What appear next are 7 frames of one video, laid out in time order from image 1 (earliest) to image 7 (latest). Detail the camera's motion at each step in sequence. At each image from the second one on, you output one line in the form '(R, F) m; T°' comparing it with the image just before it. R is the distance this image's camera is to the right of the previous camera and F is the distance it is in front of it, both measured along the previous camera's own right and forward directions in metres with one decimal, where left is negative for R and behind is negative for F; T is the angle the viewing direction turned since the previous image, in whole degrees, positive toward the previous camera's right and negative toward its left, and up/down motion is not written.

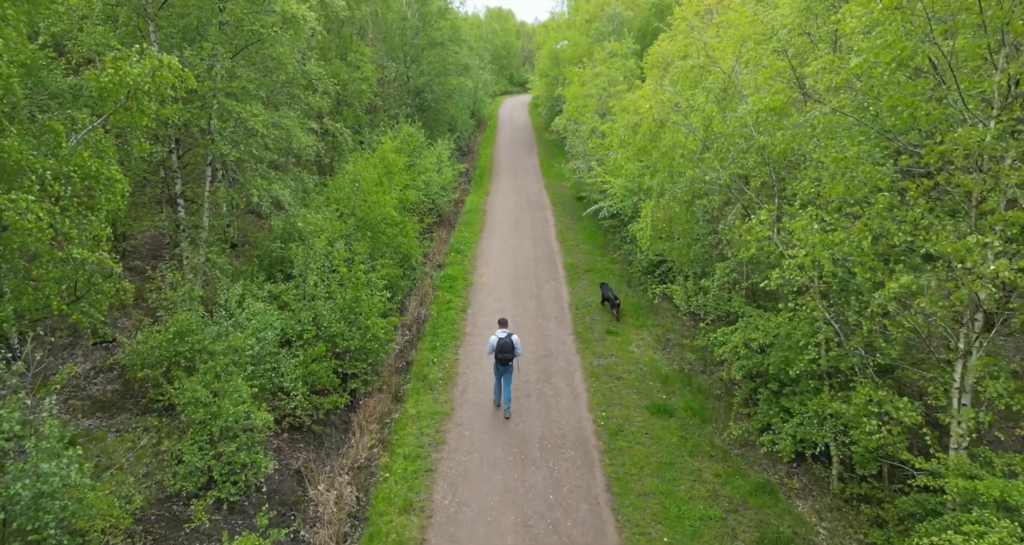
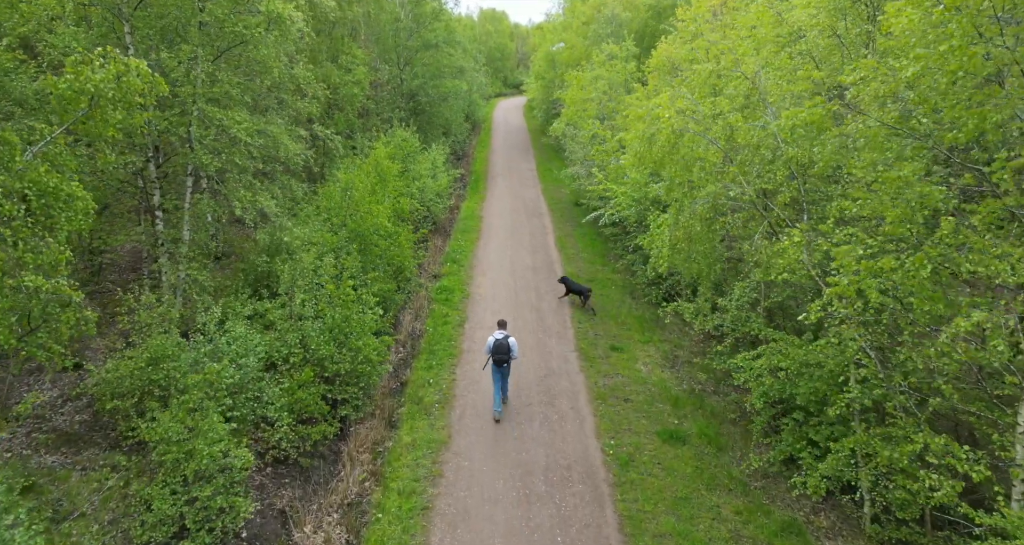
(-0.1, +1.0) m; 0°
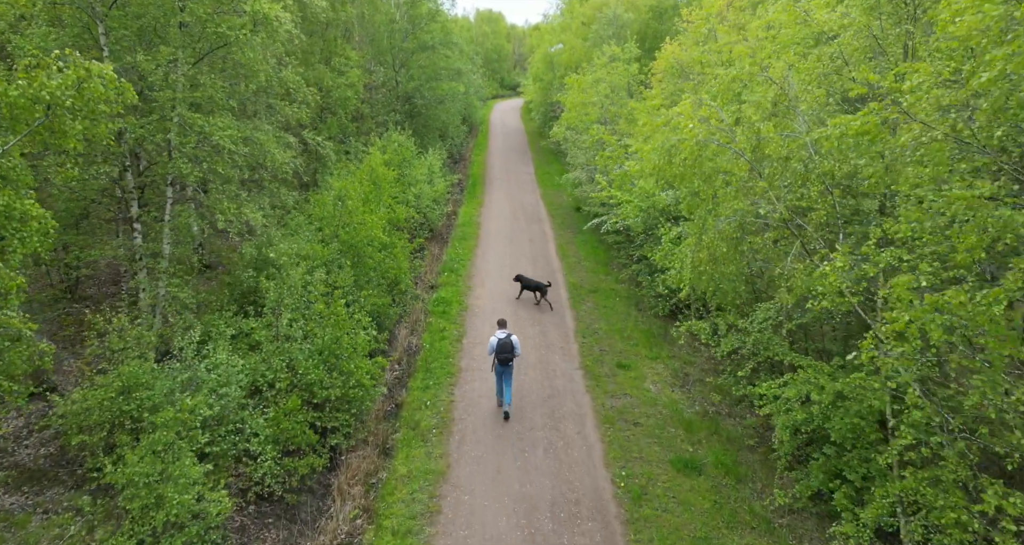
(-0.1, +1.0) m; 0°
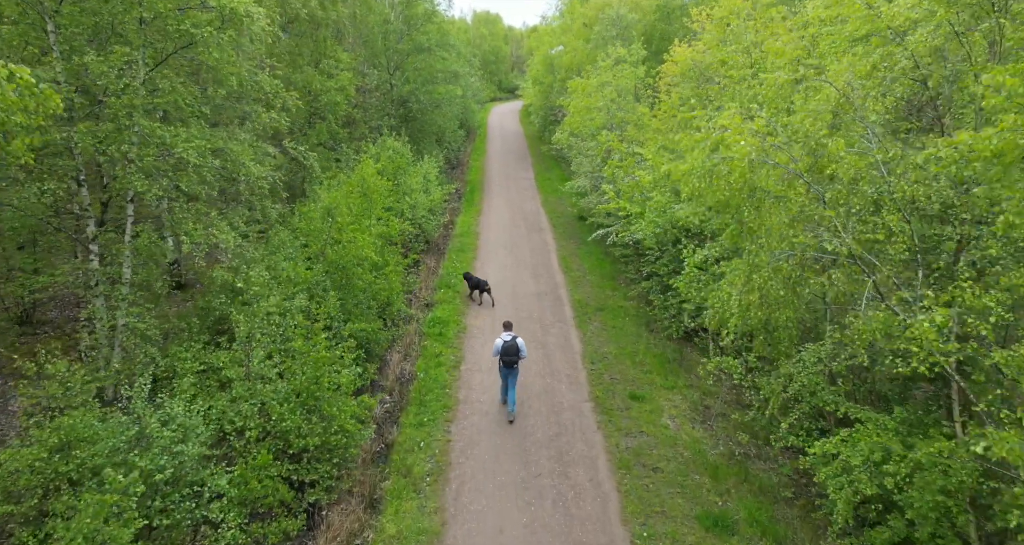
(-0.1, +1.7) m; 0°
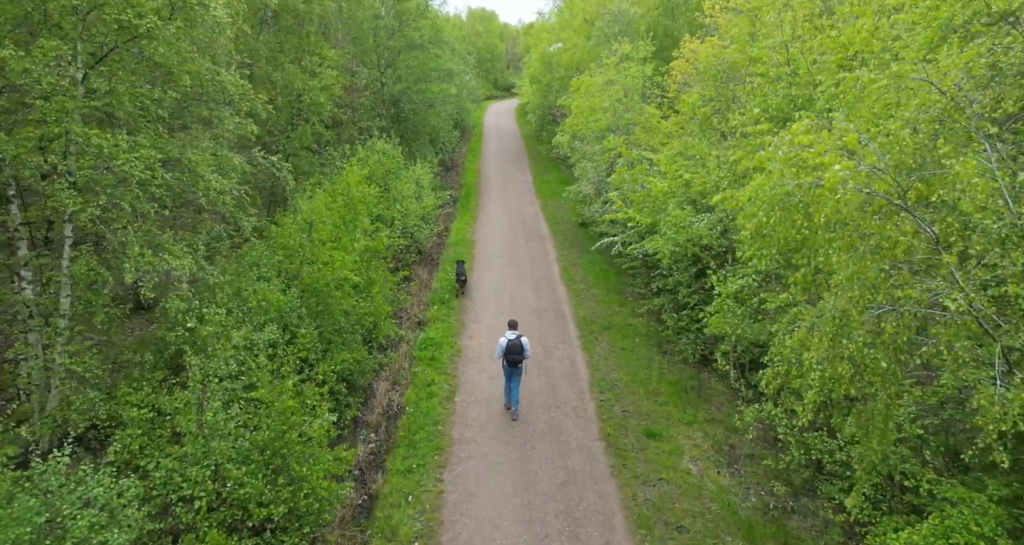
(-0.1, +1.9) m; 0°
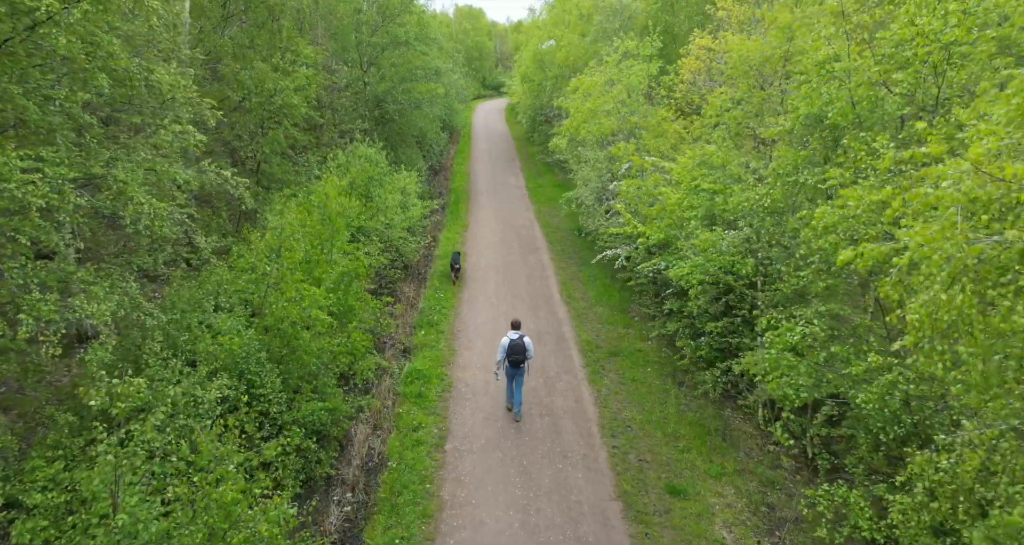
(-0.2, +2.2) m; +1°
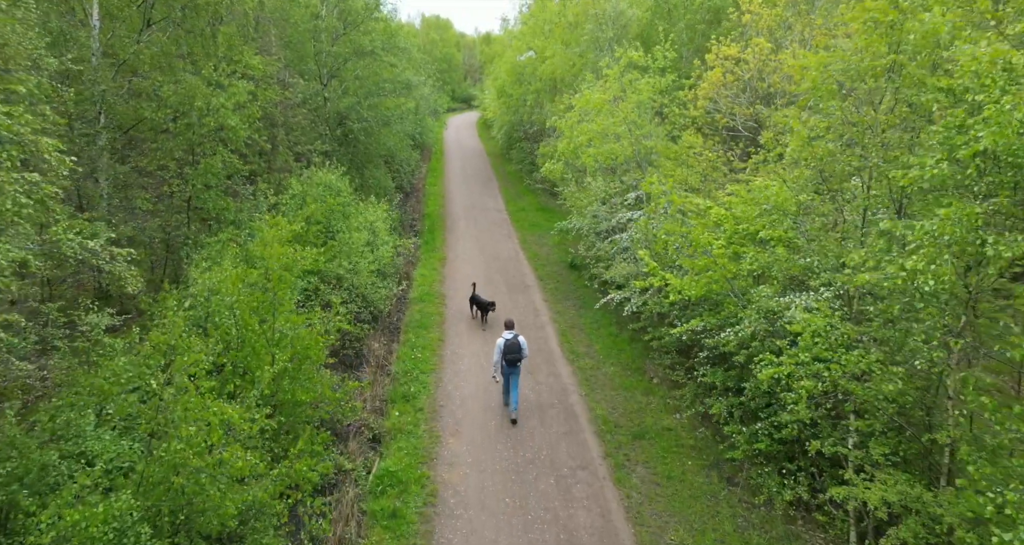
(-0.6, +4.0) m; +2°
